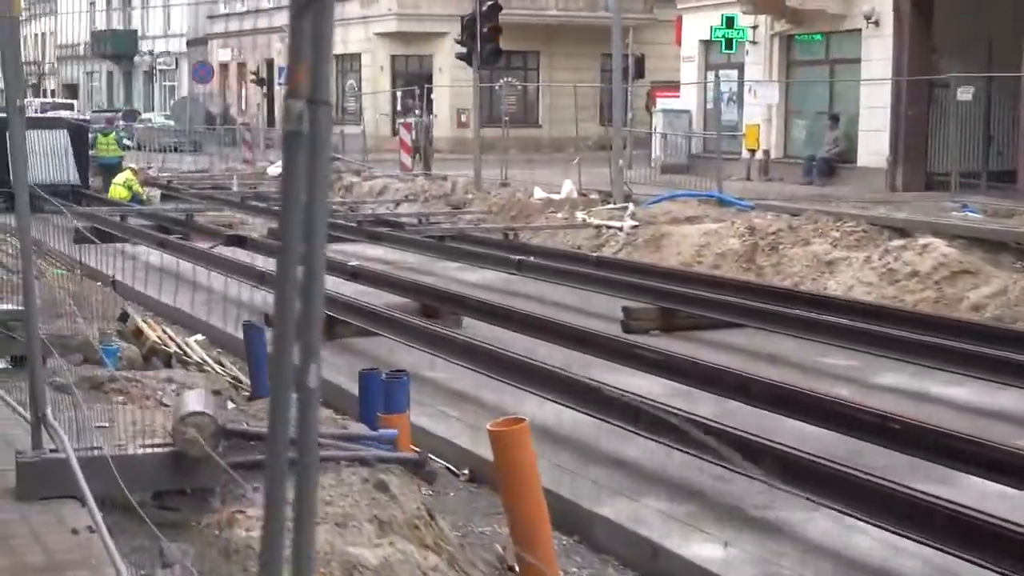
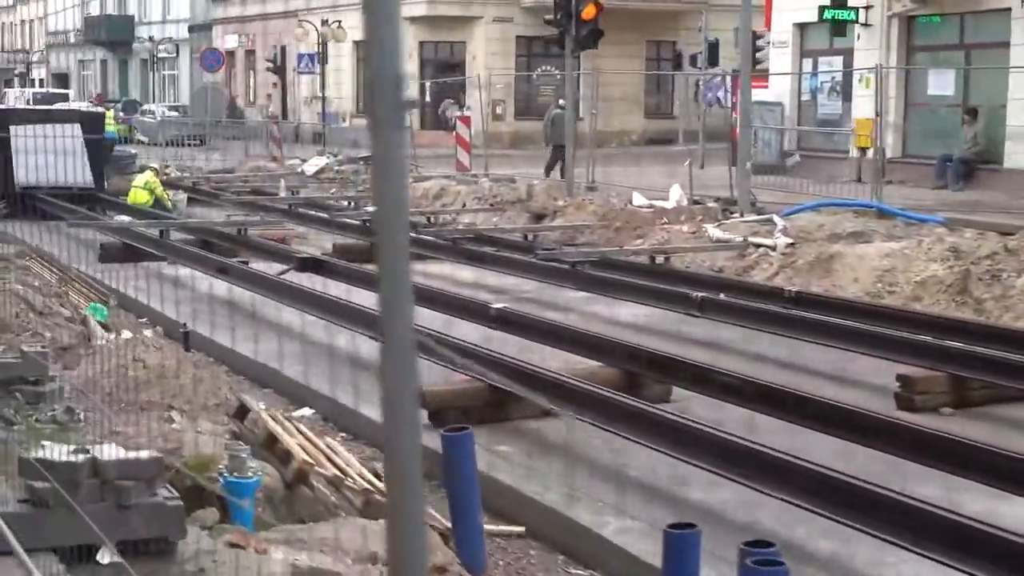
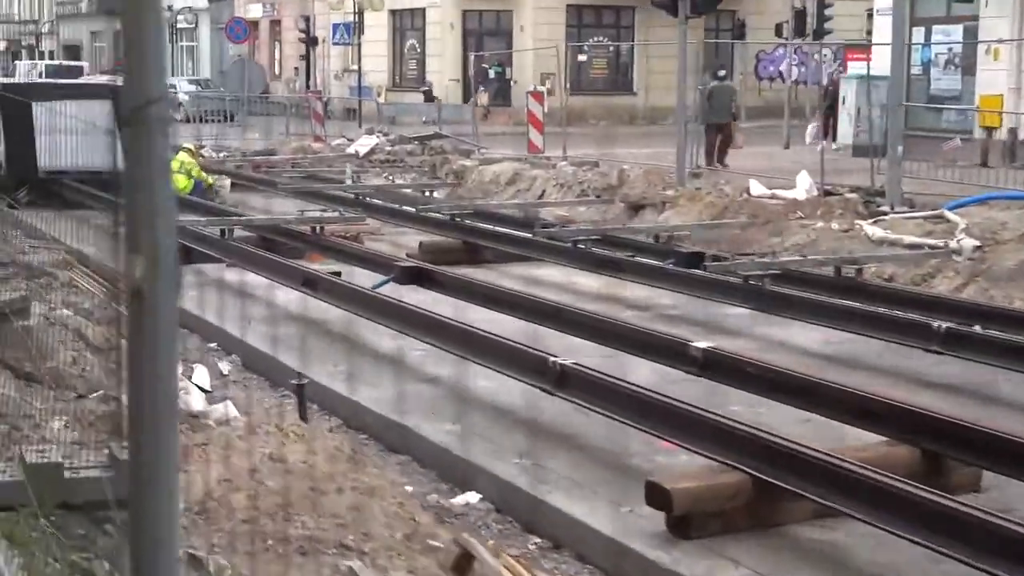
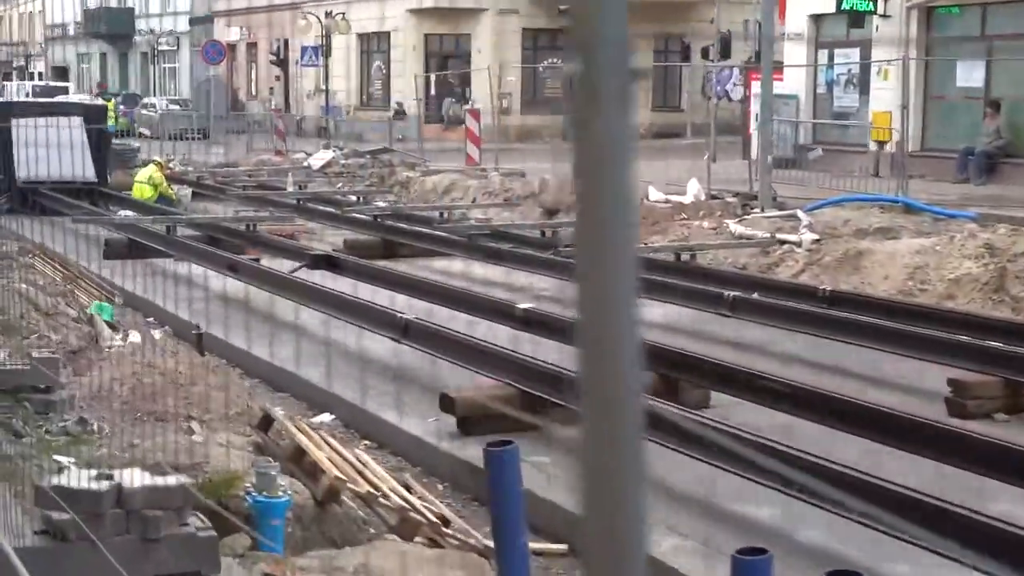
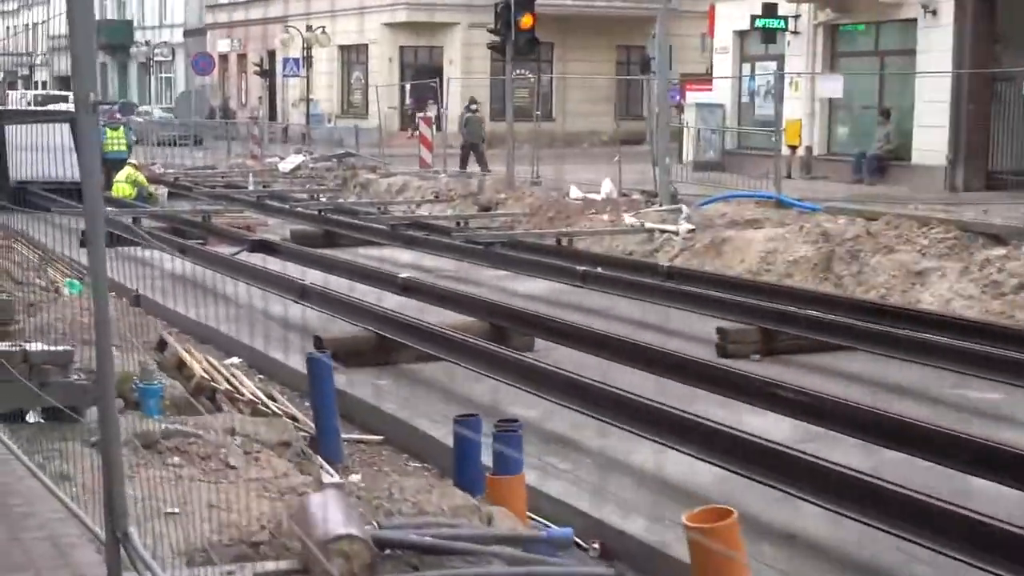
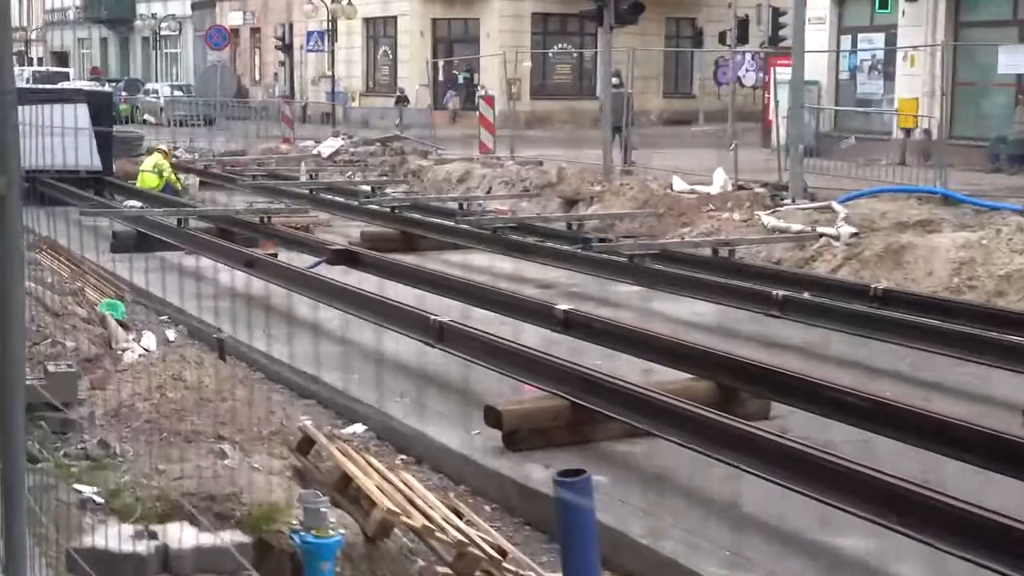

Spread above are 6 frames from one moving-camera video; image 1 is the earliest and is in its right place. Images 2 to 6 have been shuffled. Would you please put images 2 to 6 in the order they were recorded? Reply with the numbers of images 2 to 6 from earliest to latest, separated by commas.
5, 2, 4, 6, 3
